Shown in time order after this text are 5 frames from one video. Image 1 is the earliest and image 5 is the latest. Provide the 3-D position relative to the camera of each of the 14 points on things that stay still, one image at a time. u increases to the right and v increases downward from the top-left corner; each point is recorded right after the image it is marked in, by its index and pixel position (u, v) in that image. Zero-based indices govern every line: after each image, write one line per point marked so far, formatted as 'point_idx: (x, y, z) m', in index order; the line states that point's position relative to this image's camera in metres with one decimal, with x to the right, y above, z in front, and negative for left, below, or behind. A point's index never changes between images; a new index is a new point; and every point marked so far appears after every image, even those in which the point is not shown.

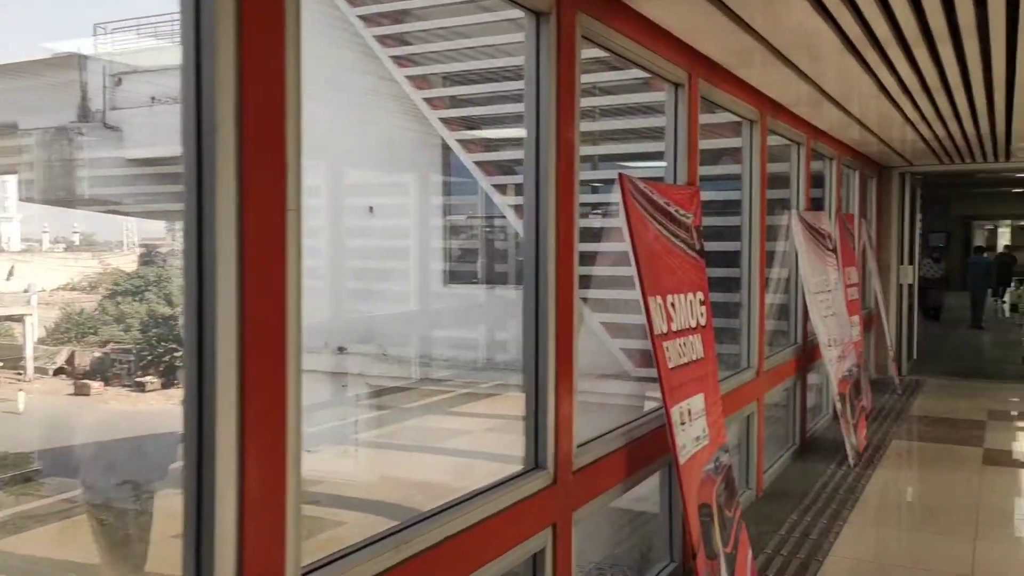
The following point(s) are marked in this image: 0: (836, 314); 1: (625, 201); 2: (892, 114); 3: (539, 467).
0: (+2.2, -0.2, +5.8) m
1: (+0.4, +0.3, +3.0) m
2: (+2.6, +1.2, +6.0) m
3: (+0.1, -0.5, +2.6) m
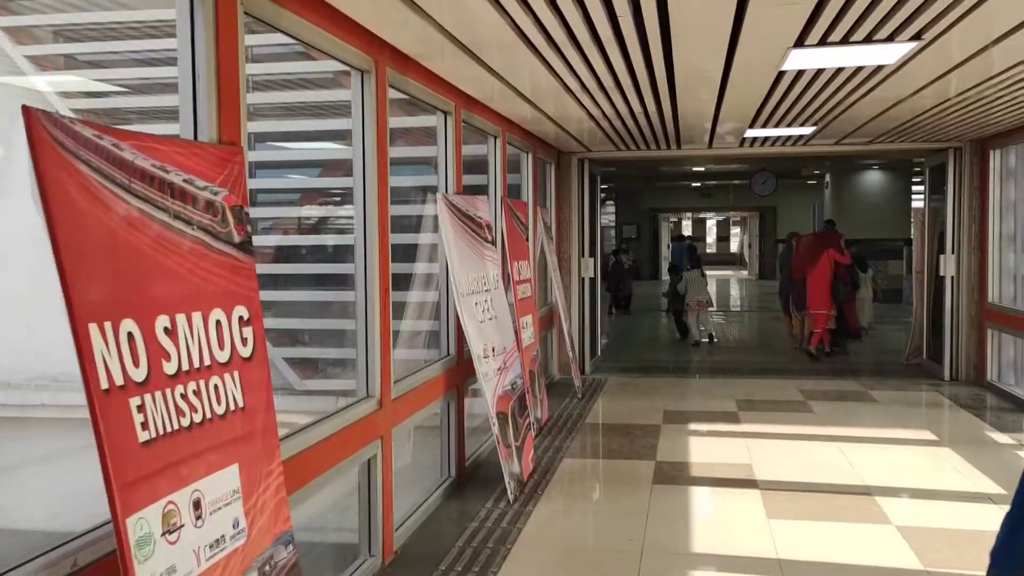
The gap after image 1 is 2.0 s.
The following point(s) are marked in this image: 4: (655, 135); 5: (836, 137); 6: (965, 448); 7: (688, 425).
0: (-0.1, -0.2, +4.9) m
1: (-0.9, +0.3, +1.7) m
2: (+0.2, +1.2, +5.2) m
3: (-1.1, -0.6, +1.2) m
4: (+1.3, +1.4, +7.7) m
5: (+2.9, +1.4, +7.7) m
6: (+2.8, -1.0, +5.4) m
7: (+1.3, -1.0, +6.2) m
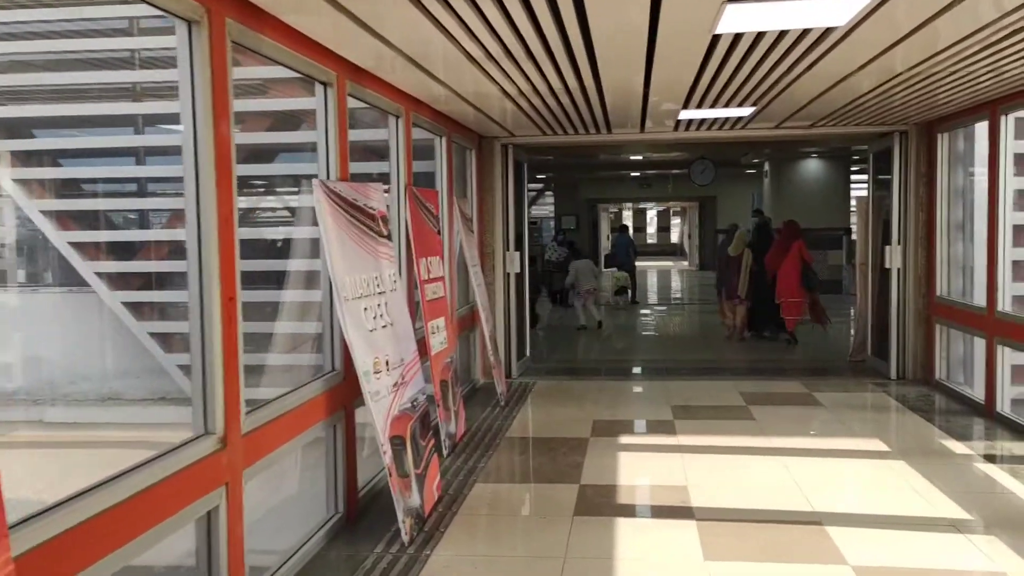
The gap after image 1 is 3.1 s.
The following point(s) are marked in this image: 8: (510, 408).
0: (-0.6, -0.2, +4.2) m
1: (-1.2, +0.2, +1.0) m
2: (-0.3, +1.2, +4.5) m
3: (-1.3, -0.6, +0.5) m
4: (+0.6, +1.4, +7.1) m
5: (+2.2, +1.4, +7.2) m
6: (+2.3, -1.0, +4.9) m
7: (+0.7, -1.0, +5.6) m
8: (0.0, -0.9, +6.7) m
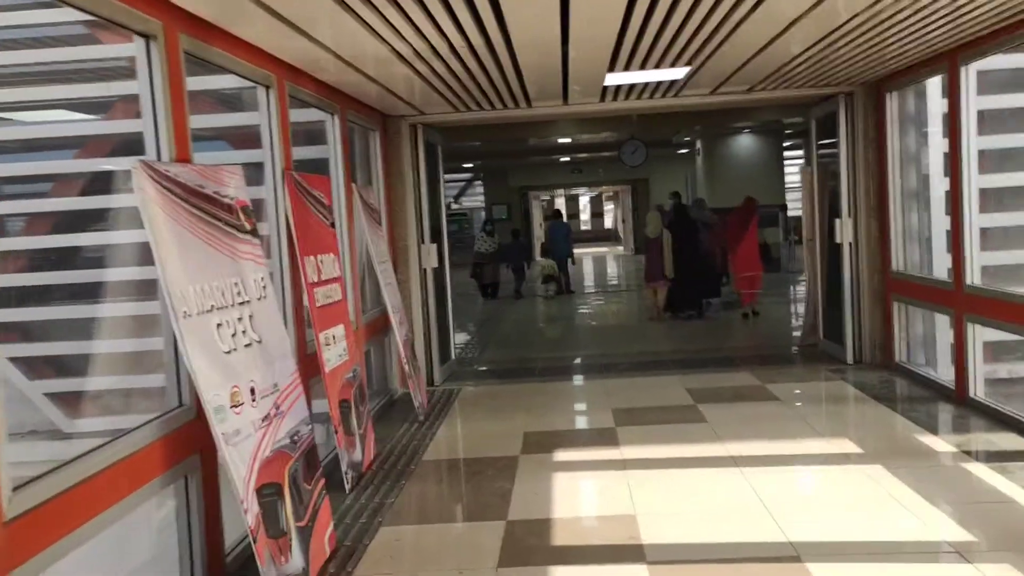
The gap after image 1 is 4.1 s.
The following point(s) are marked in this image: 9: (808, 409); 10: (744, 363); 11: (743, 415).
0: (-1.0, -0.2, +3.4) m
1: (-1.4, +0.1, +0.1) m
2: (-0.8, +1.2, +3.7) m
3: (-1.4, -0.7, -0.4) m
4: (-0.1, +1.5, +6.3) m
5: (+1.5, +1.5, +6.5) m
6: (+1.9, -0.9, +4.2) m
7: (+0.2, -0.9, +4.8) m
8: (-0.6, -0.9, +5.9) m
9: (+1.9, -0.8, +5.5) m
10: (+1.9, -0.6, +7.2) m
11: (+1.4, -0.8, +5.4) m
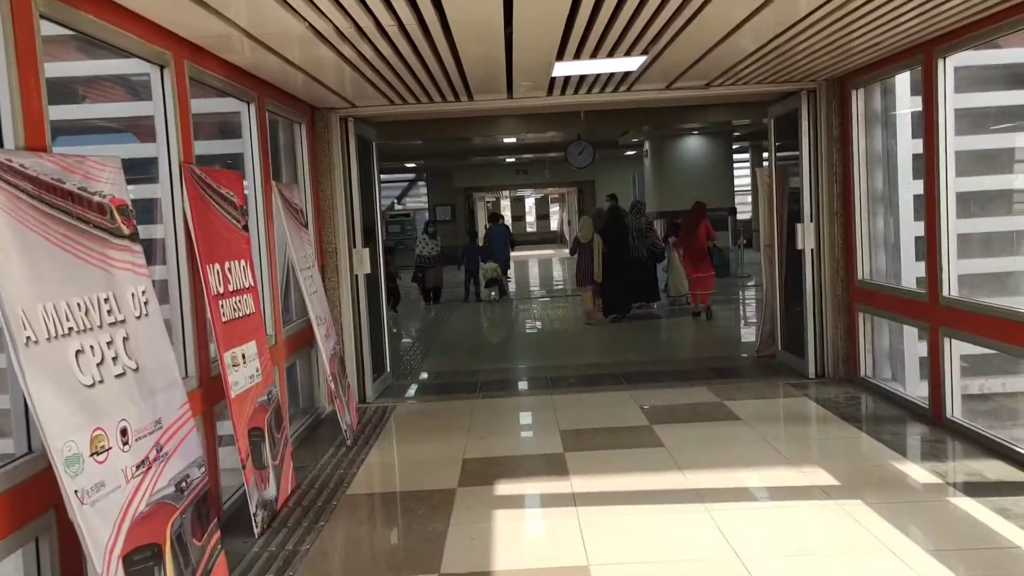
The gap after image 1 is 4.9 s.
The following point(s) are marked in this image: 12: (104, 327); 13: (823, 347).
0: (-1.2, -0.3, +2.8) m
1: (-1.4, +0.1, -0.5) m
2: (-1.0, +1.2, +3.1) m
3: (-1.4, -0.8, -1.1) m
4: (-0.5, +1.4, +5.8) m
5: (+1.1, +1.5, +6.1) m
6: (+1.6, -0.9, +3.8) m
7: (-0.1, -1.0, +4.3) m
8: (-0.9, -1.0, +5.3) m
9: (+1.5, -0.8, +5.1) m
10: (+1.5, -0.7, +6.8) m
11: (+1.1, -0.8, +4.9) m
12: (-1.3, -0.1, +2.7) m
13: (+2.3, -0.4, +6.2) m
